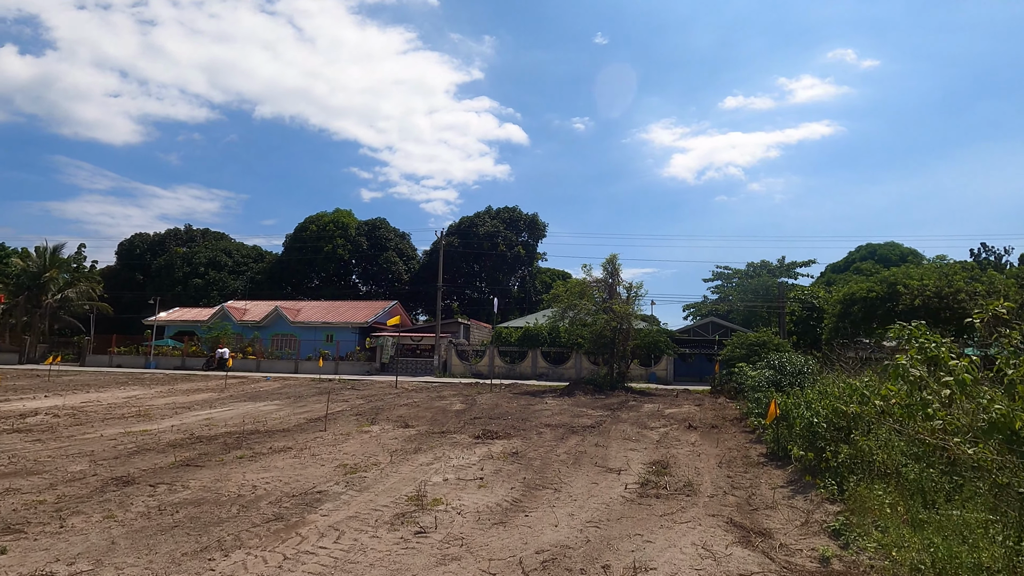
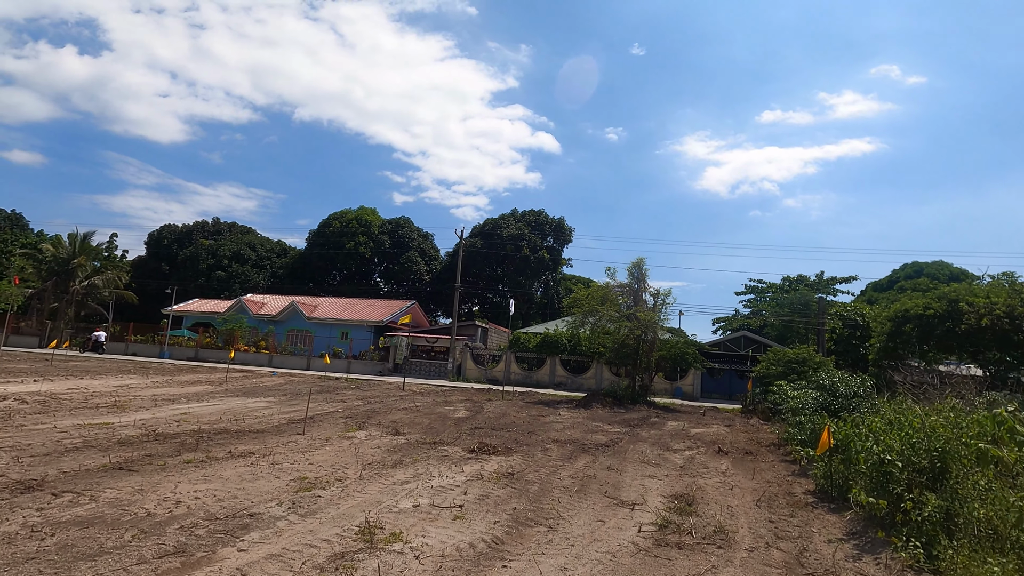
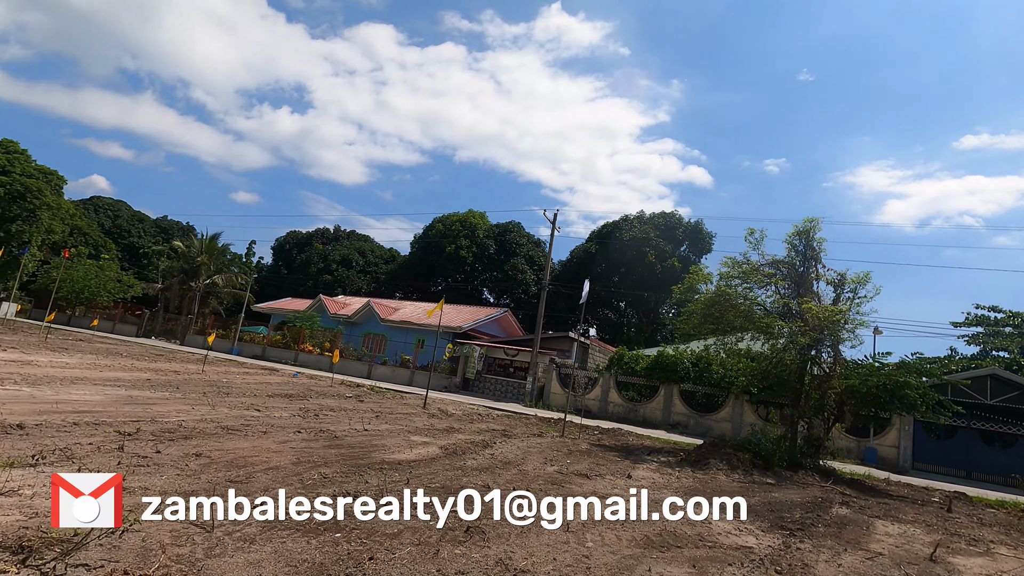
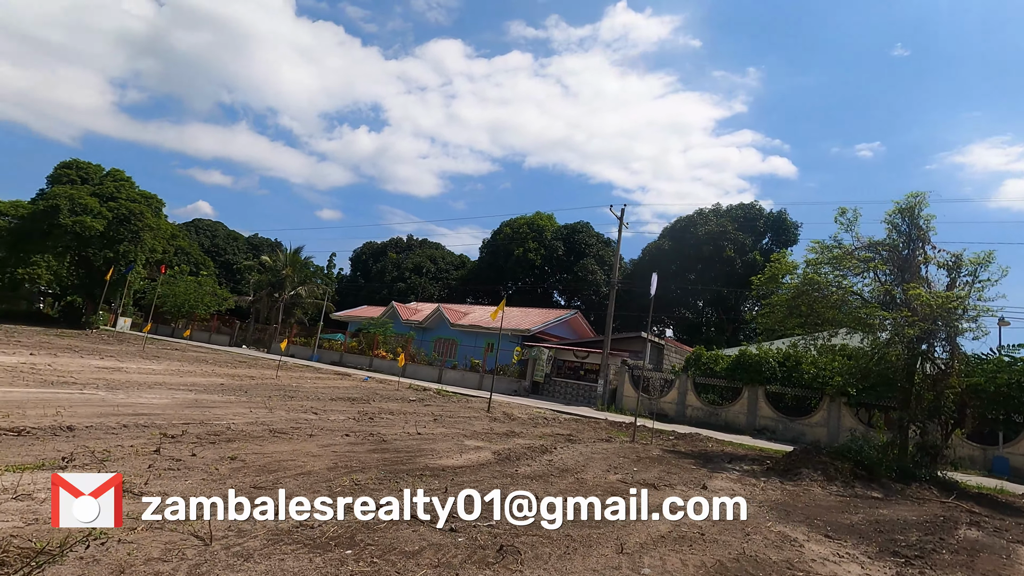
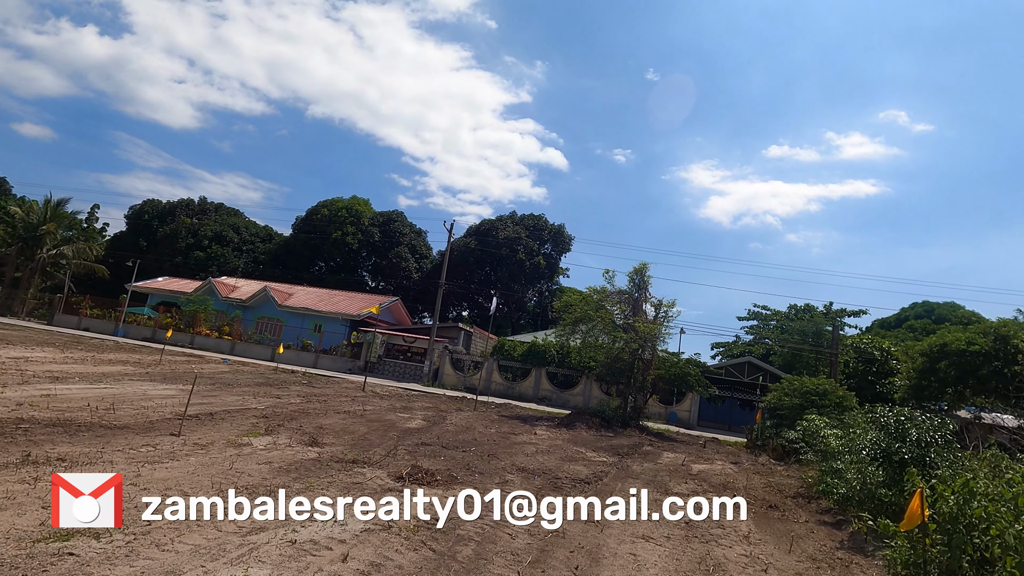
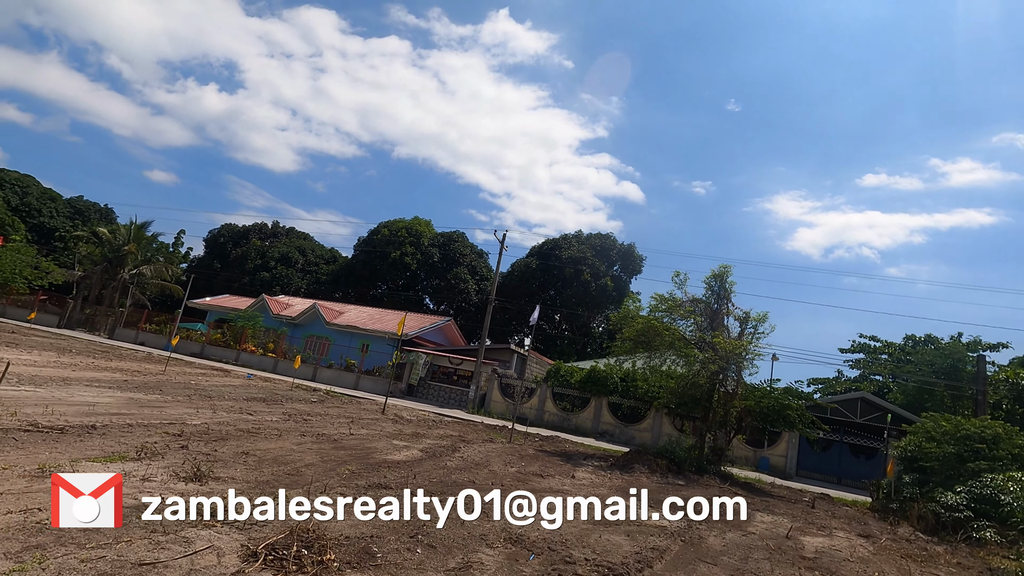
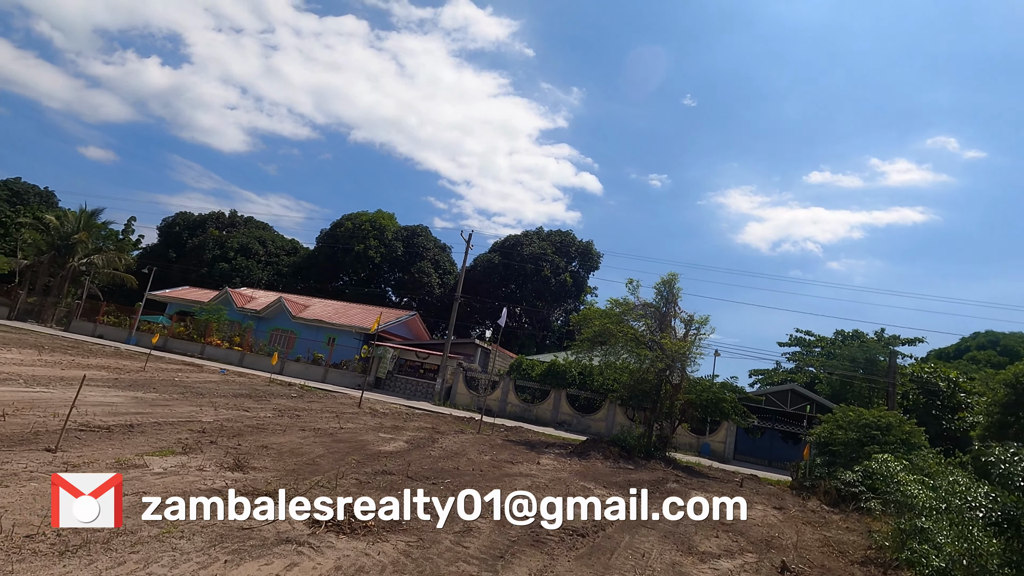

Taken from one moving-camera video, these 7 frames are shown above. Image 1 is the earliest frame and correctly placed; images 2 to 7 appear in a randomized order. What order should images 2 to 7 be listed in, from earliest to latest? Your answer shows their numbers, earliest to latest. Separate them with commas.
2, 5, 7, 6, 3, 4
